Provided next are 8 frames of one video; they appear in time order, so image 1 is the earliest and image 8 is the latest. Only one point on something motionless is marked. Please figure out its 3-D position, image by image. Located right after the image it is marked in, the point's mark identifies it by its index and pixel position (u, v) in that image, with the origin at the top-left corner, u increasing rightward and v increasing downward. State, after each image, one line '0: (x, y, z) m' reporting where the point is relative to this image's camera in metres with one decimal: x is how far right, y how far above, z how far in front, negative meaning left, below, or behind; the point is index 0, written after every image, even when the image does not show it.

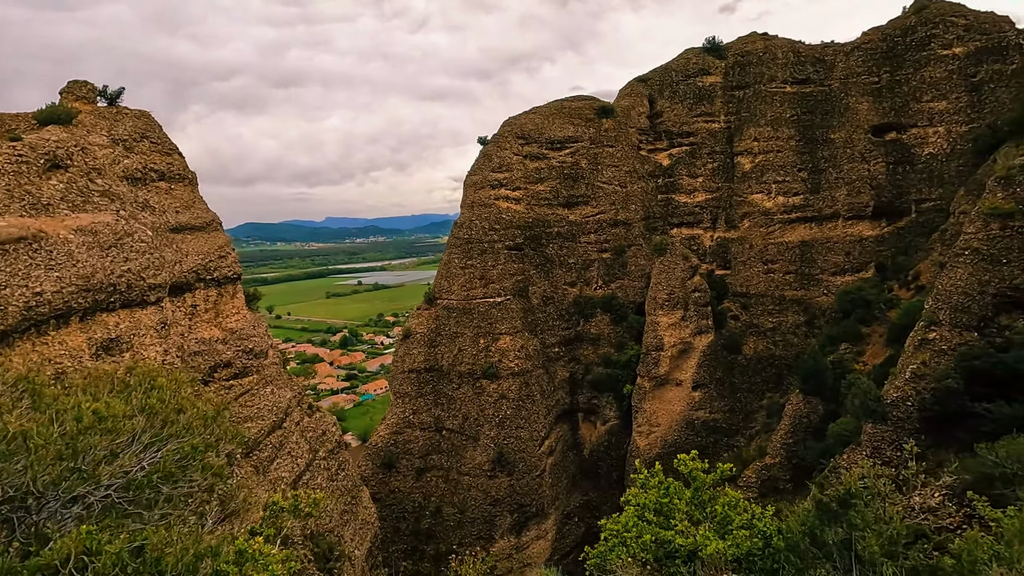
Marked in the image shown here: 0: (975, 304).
0: (+18.7, -0.6, +19.5) m
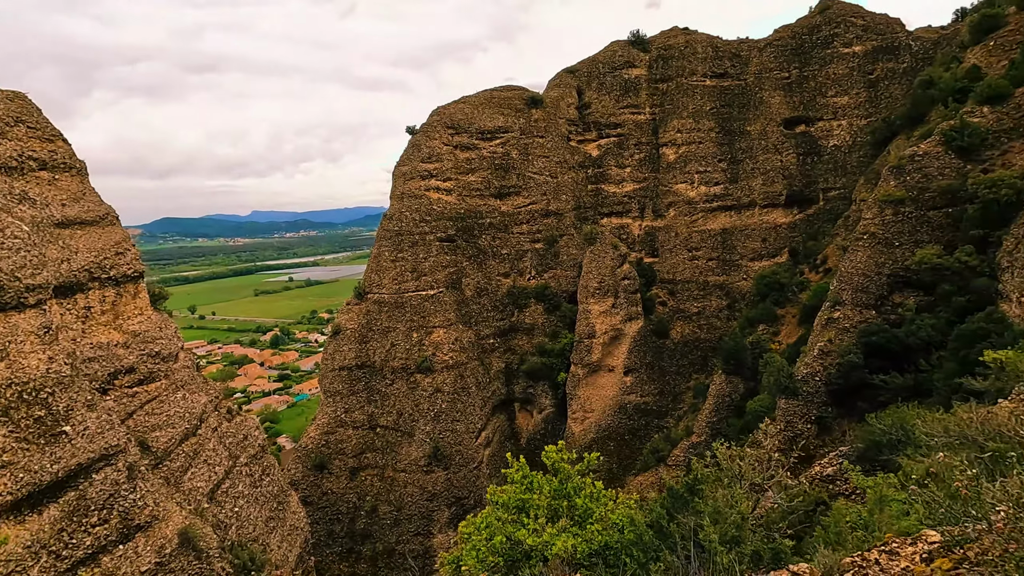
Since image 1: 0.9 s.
0: (+15.7, +0.2, +21.1) m
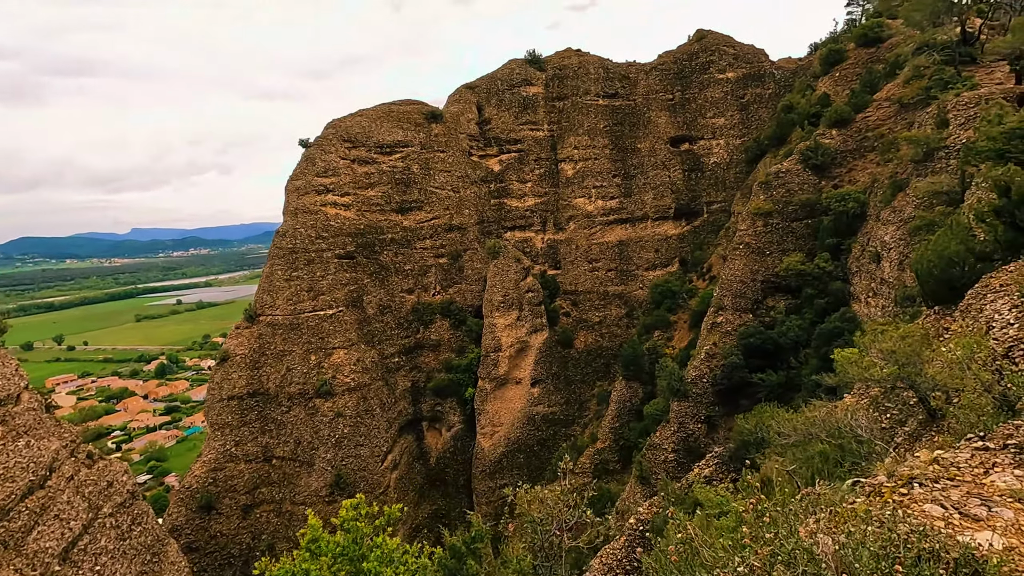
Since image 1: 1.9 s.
0: (+11.1, -0.1, +23.0) m
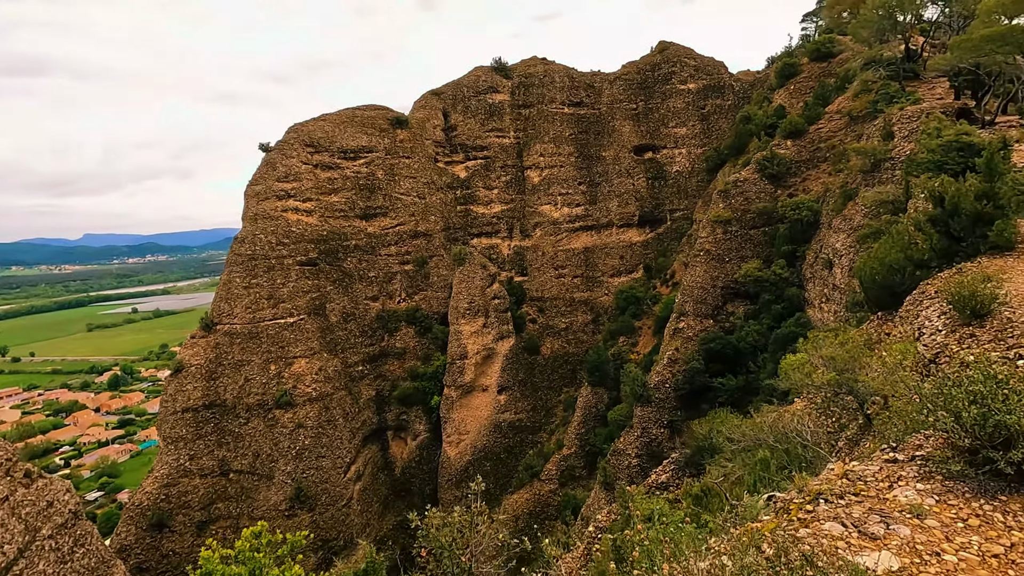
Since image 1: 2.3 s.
0: (+9.4, -0.4, +23.5) m
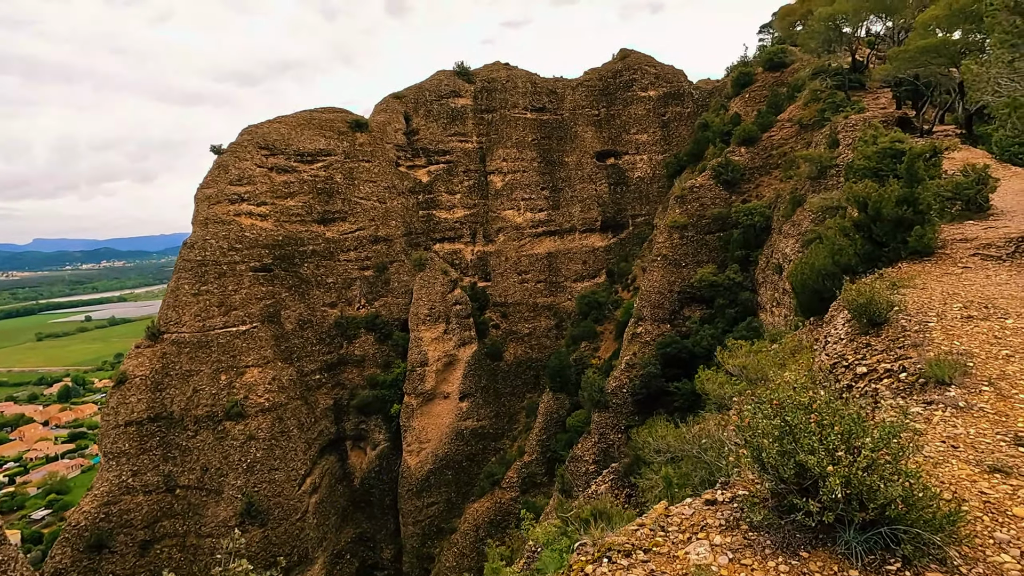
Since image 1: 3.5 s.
0: (+7.5, -0.6, +23.7) m
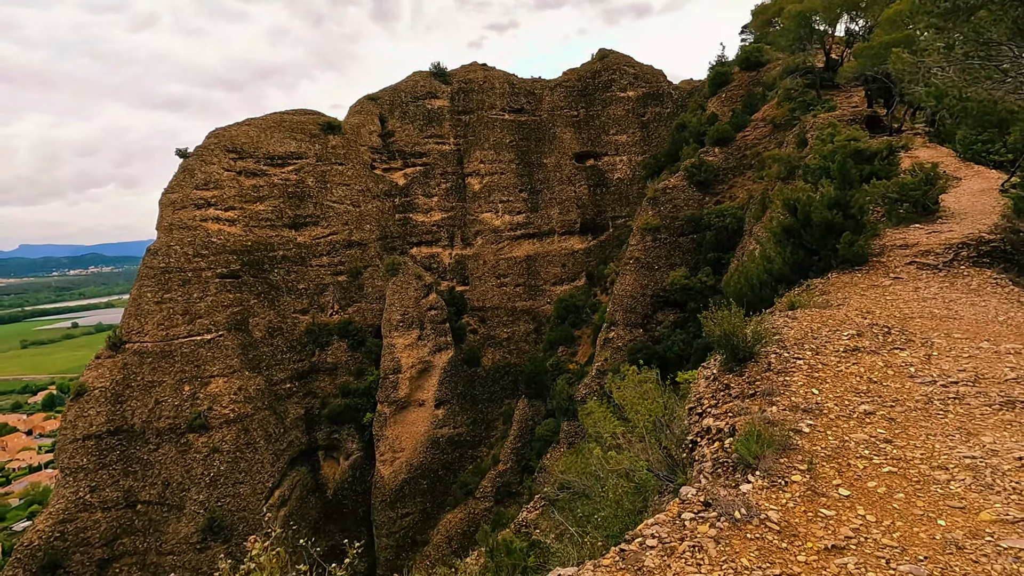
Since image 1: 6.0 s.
0: (+6.1, -0.8, +23.2) m
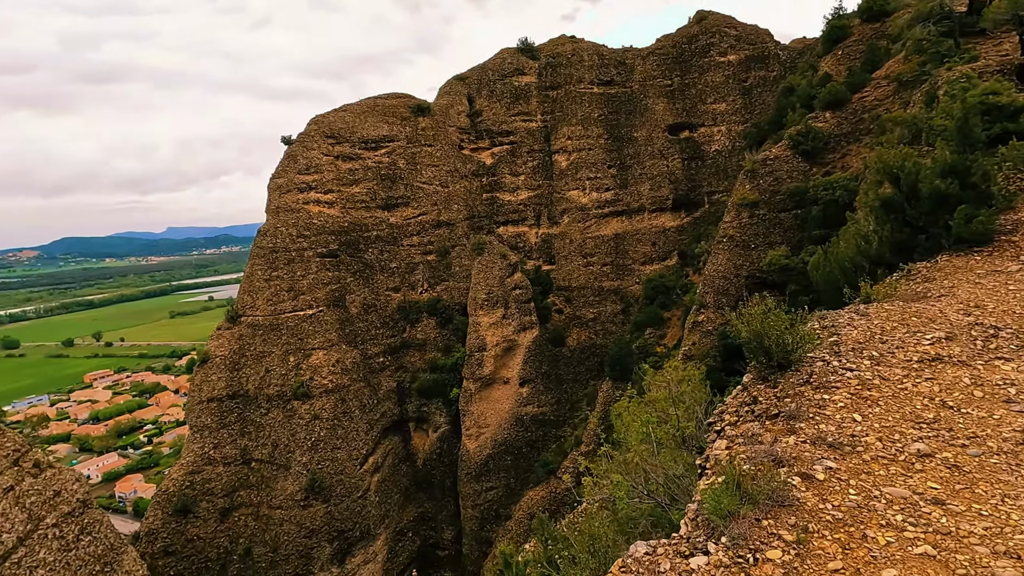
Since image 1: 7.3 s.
0: (+10.0, +0.1, +21.3) m
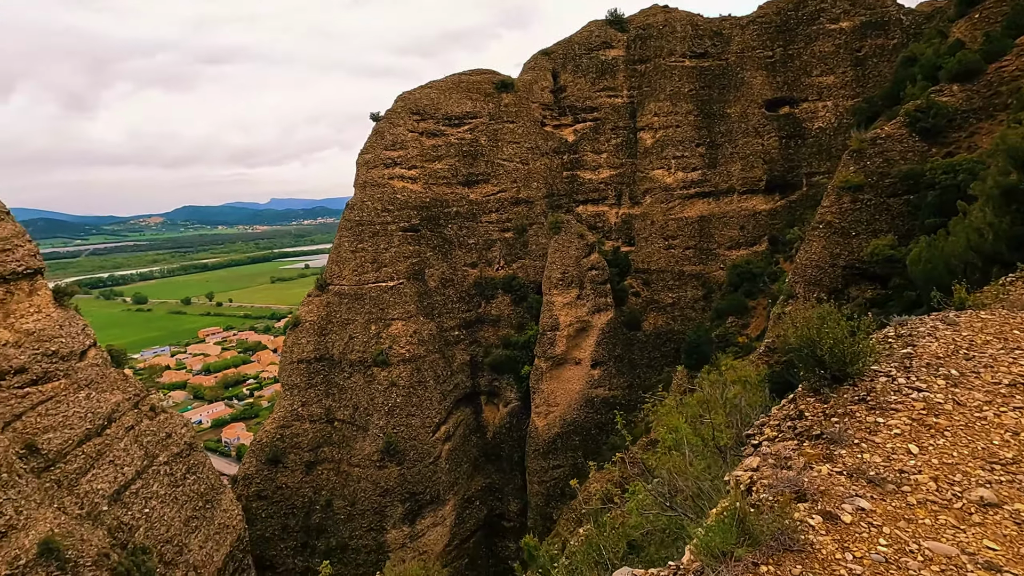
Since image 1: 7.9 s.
0: (+13.3, +0.5, +19.6) m
